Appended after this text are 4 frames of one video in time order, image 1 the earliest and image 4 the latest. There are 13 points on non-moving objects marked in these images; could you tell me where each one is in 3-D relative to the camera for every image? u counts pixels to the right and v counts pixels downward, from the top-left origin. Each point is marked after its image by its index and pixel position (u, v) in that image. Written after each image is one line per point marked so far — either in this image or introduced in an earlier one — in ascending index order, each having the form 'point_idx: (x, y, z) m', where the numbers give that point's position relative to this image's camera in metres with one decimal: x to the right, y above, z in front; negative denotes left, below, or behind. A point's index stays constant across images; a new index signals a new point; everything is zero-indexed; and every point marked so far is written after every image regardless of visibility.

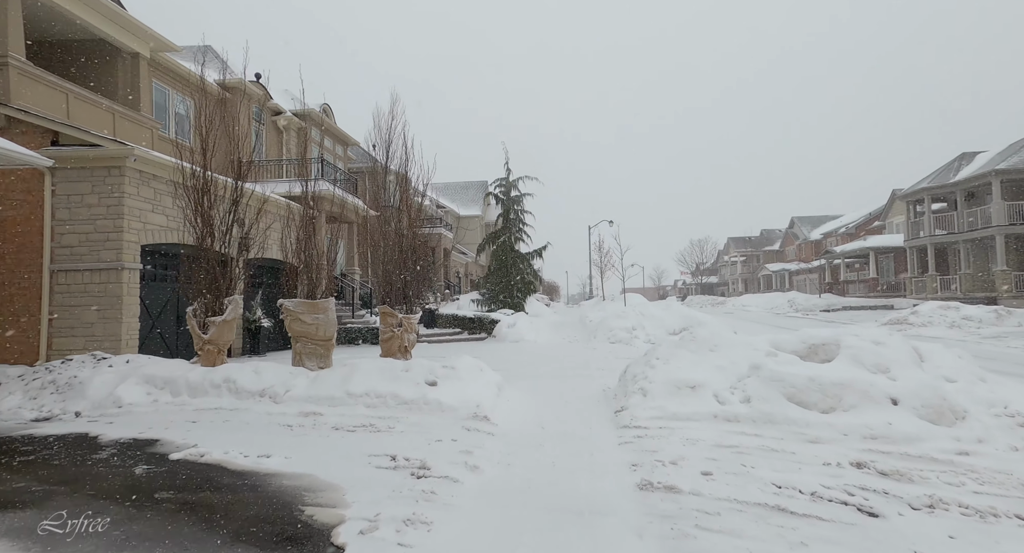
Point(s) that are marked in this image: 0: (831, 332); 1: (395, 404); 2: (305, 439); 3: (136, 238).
0: (+3.8, -0.7, +7.2) m
1: (-1.3, -1.4, +6.8) m
2: (-2.0, -1.6, +5.8) m
3: (-6.1, +0.6, +9.8) m
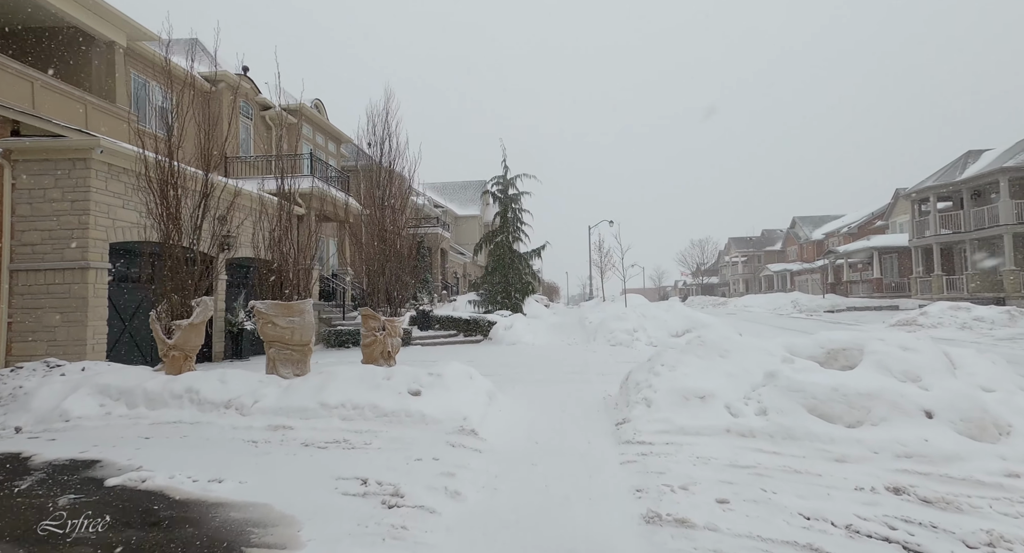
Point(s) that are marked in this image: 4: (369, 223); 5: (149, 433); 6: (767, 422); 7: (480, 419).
0: (+3.7, -0.6, +6.6) m
1: (-1.4, -1.4, +6.1) m
2: (-2.1, -1.6, +5.2) m
3: (-6.2, +0.6, +9.1) m
4: (-2.9, +1.1, +12.3) m
5: (-3.4, -1.5, +5.7) m
6: (+2.3, -1.3, +5.4) m
7: (-0.3, -1.5, +6.3) m
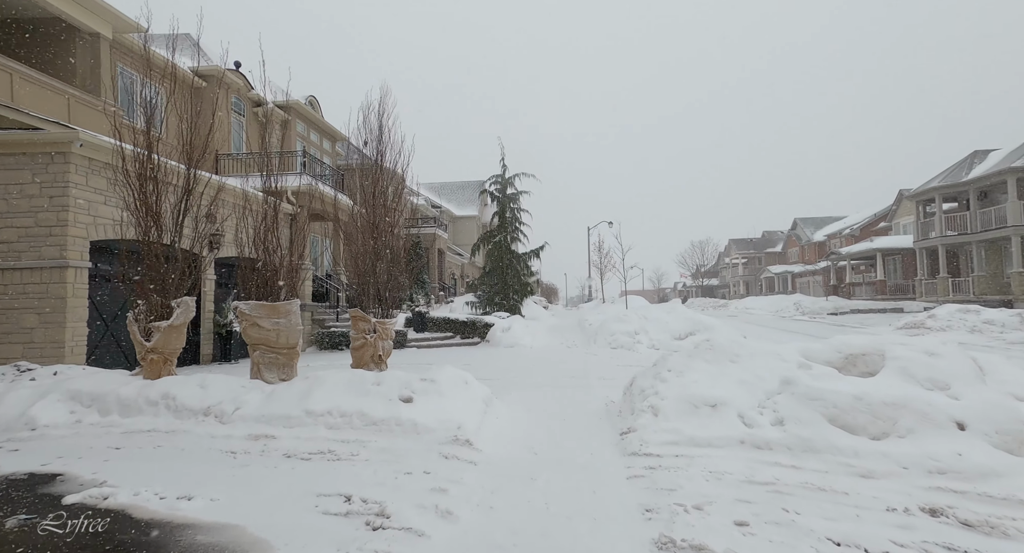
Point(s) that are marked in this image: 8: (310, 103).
0: (+3.7, -0.7, +6.2) m
1: (-1.4, -1.4, +5.8) m
2: (-2.1, -1.6, +4.8) m
3: (-6.2, +0.6, +8.7) m
4: (-3.0, +1.1, +11.9) m
5: (-3.4, -1.5, +5.3) m
6: (+2.2, -1.3, +5.0) m
7: (-0.4, -1.5, +5.9) m
8: (-6.6, +5.6, +19.7) m
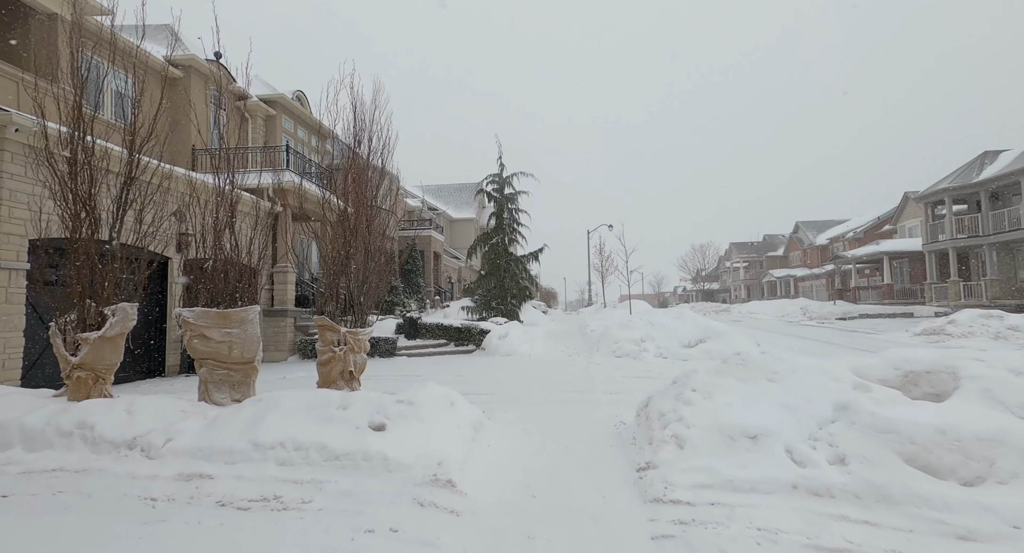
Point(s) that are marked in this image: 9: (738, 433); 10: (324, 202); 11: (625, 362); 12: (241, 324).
0: (+3.6, -0.7, +5.1) m
1: (-1.5, -1.4, +4.7) m
2: (-2.2, -1.6, +3.7) m
3: (-6.3, +0.6, +7.7) m
4: (-3.0, +1.0, +10.8) m
5: (-3.5, -1.5, +4.2) m
6: (+2.2, -1.3, +3.9) m
7: (-0.4, -1.5, +4.8) m
8: (-6.7, +5.5, +18.7) m
9: (+1.7, -1.2, +4.5) m
10: (-3.1, +1.3, +11.0) m
11: (+2.5, -1.8, +13.2) m
12: (-2.7, -0.5, +6.0) m
